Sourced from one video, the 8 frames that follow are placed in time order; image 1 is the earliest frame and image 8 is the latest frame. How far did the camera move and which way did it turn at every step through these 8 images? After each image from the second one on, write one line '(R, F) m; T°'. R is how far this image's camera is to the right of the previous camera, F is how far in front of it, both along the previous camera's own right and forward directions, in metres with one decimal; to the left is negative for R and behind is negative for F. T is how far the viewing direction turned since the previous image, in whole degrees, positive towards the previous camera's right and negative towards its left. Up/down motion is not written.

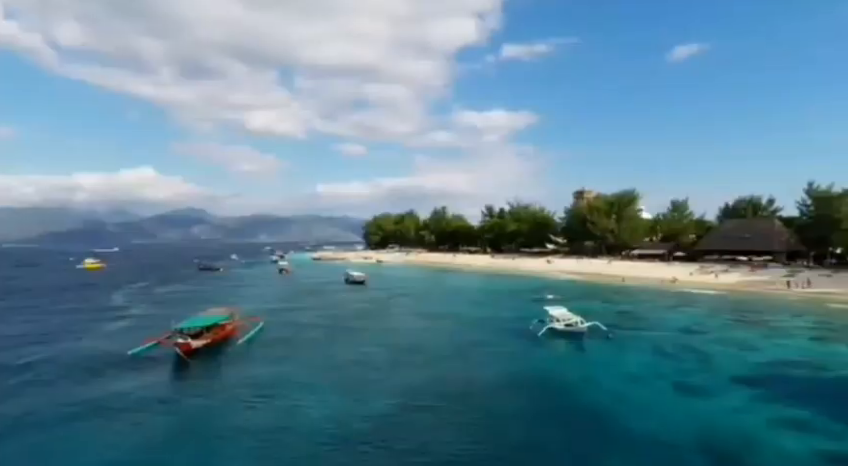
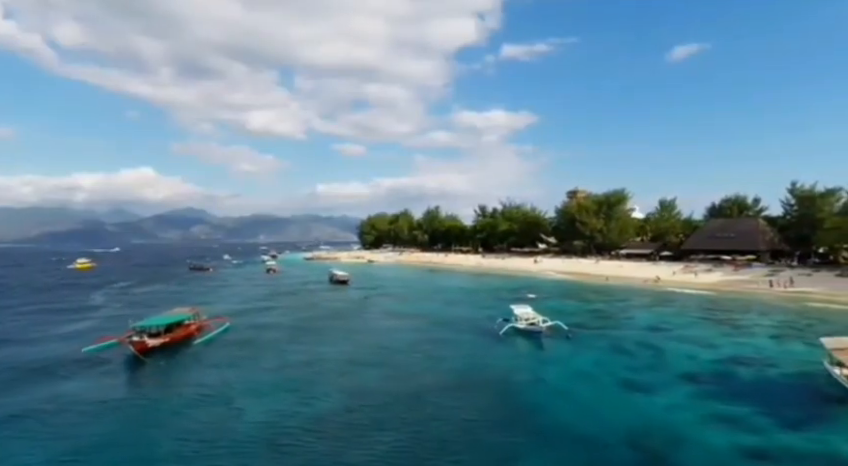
(+3.2, -0.1) m; 0°
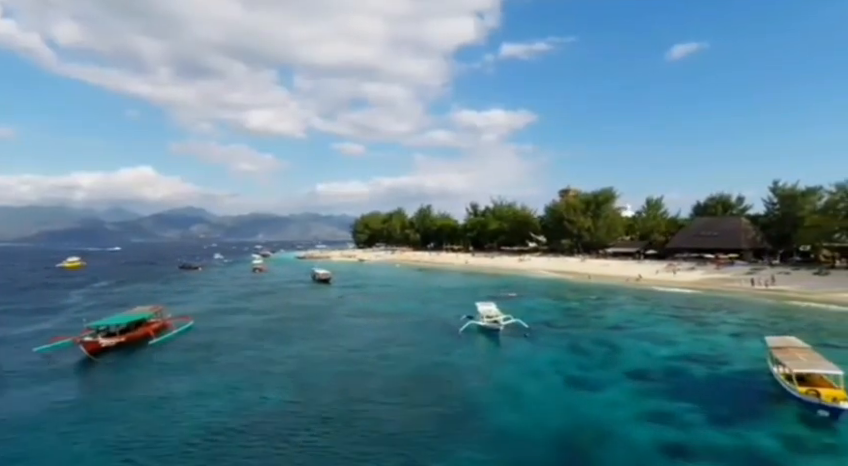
(+3.3, 0.0) m; 0°
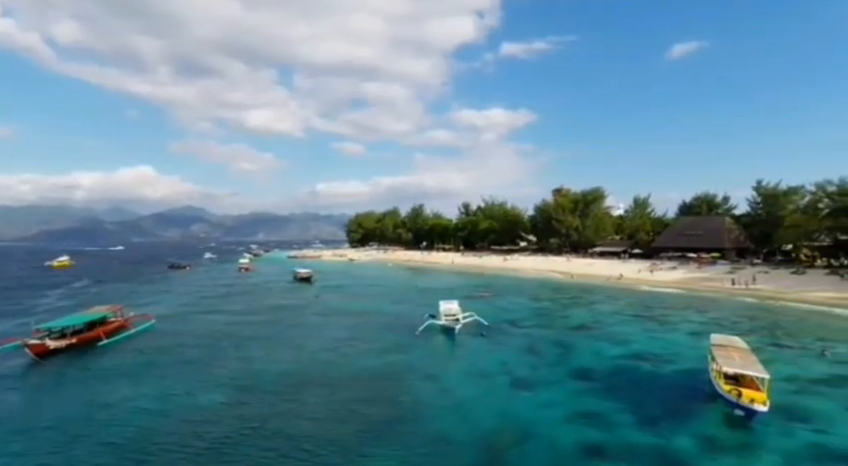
(+3.5, +0.1) m; 0°
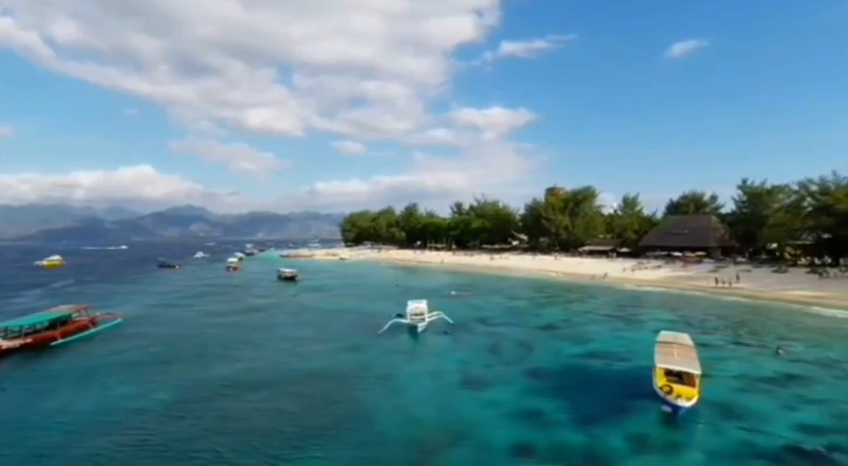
(+2.9, +0.2) m; 0°
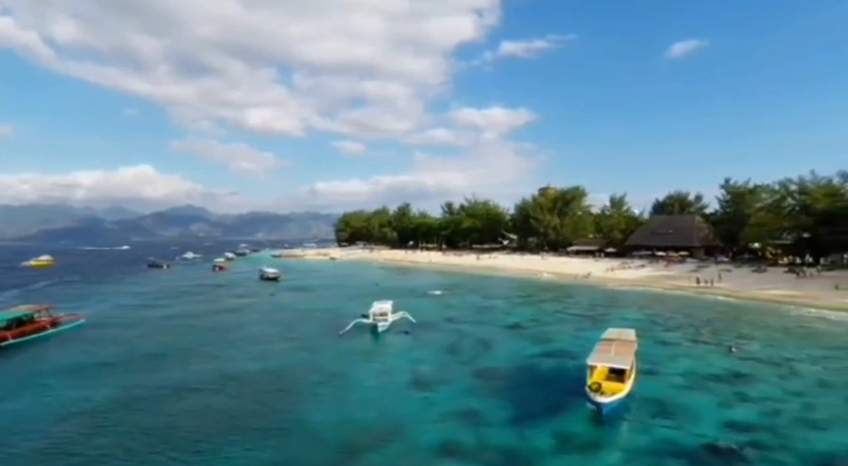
(+3.2, 0.0) m; 0°
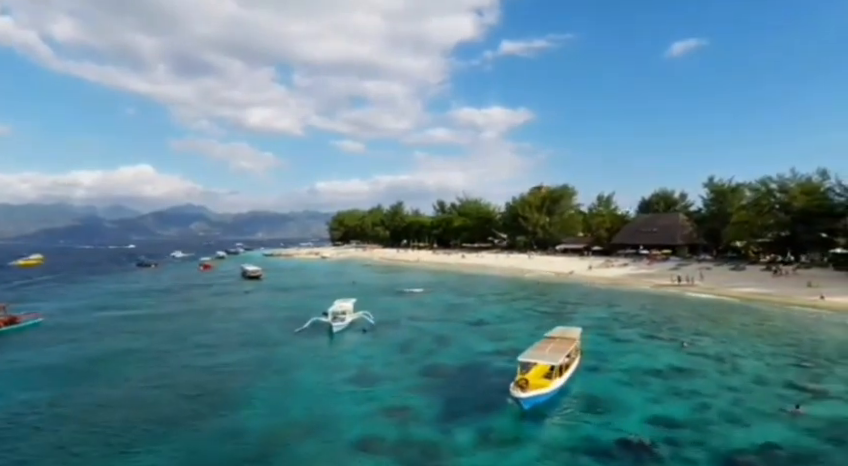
(+3.2, +0.1) m; 0°
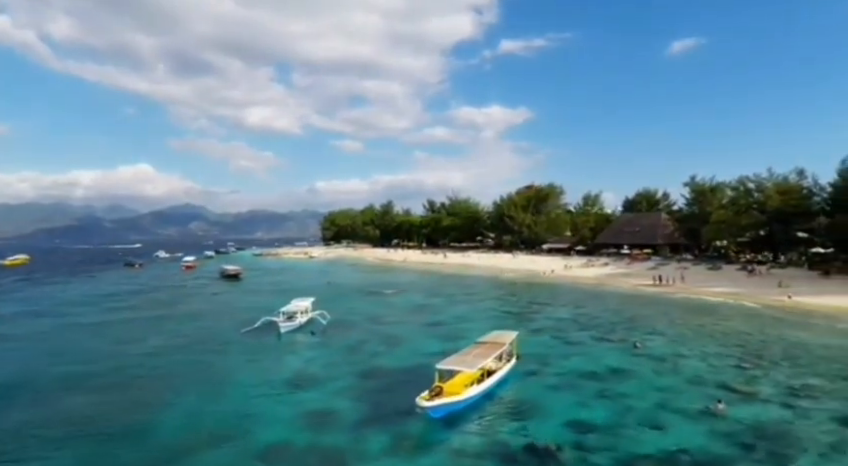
(+3.7, +0.4) m; 0°
